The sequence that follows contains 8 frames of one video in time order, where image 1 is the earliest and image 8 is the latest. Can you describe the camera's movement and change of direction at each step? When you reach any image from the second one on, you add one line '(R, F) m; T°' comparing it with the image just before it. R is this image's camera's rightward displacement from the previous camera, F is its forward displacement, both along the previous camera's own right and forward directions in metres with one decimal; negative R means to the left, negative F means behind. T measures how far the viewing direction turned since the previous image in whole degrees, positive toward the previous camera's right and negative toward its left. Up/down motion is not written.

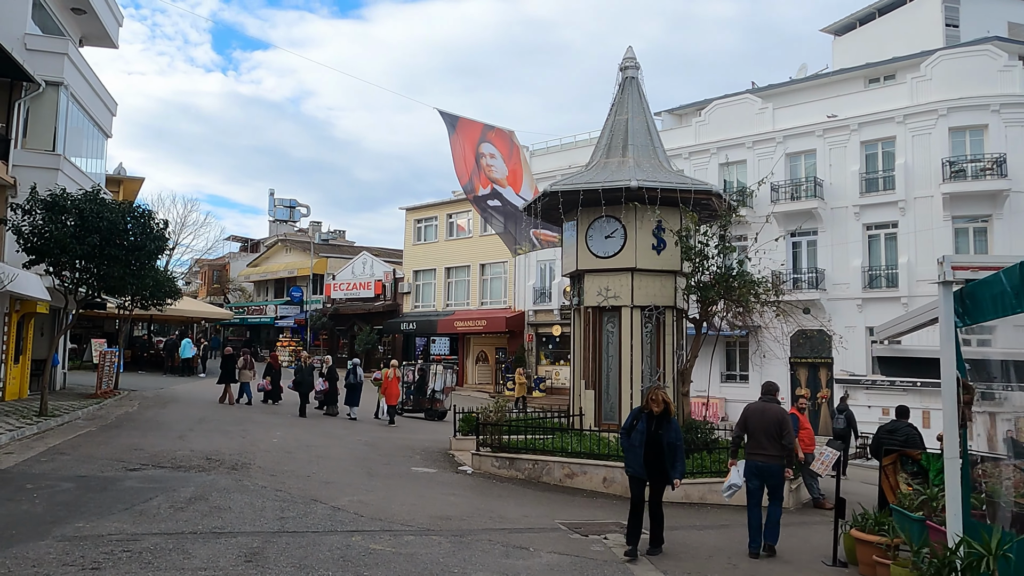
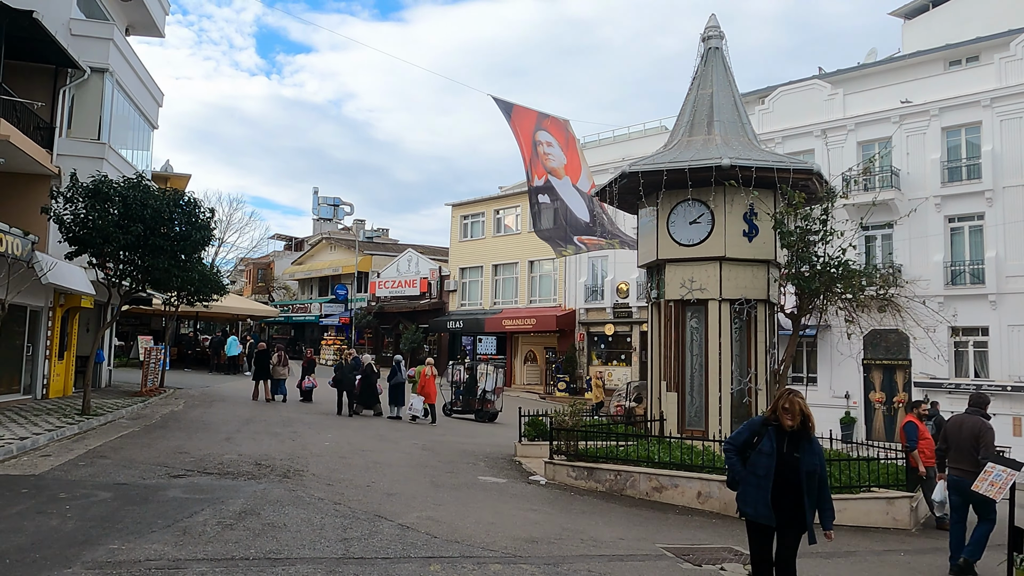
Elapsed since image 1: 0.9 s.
(-0.6, +1.2) m; -3°
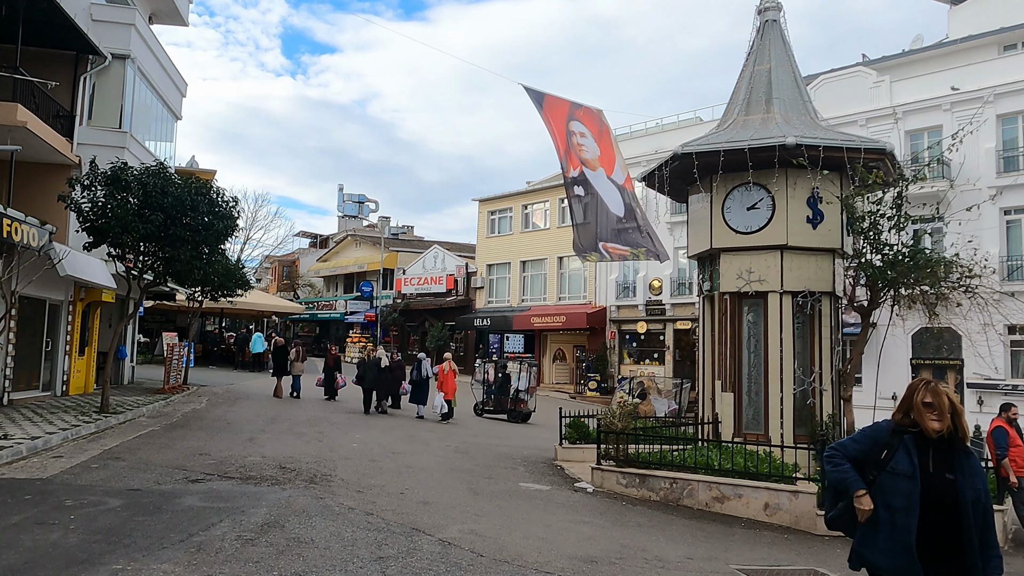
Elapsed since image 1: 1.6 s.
(-0.3, +0.9) m; -2°
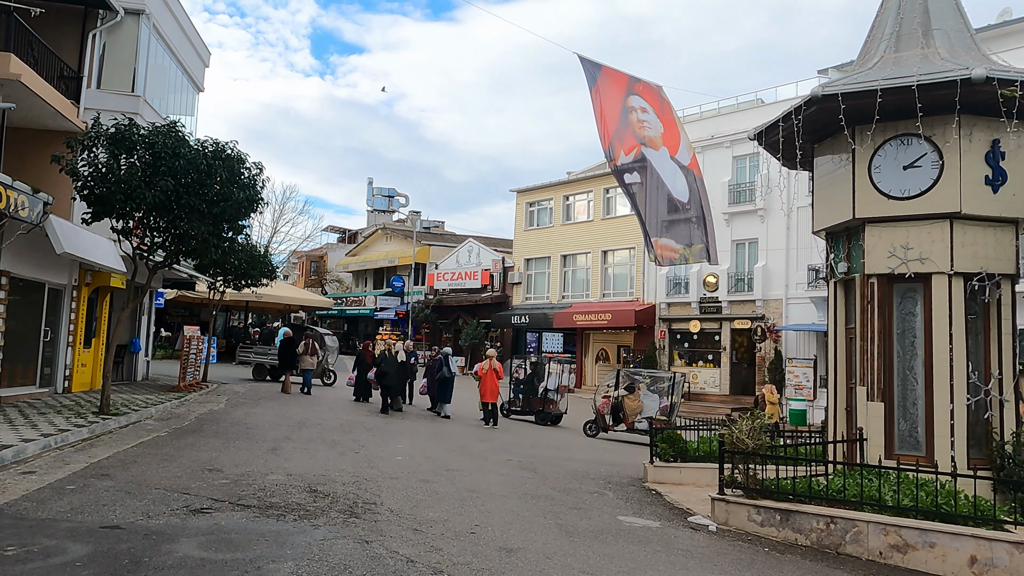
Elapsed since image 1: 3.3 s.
(-0.8, +2.4) m; -2°
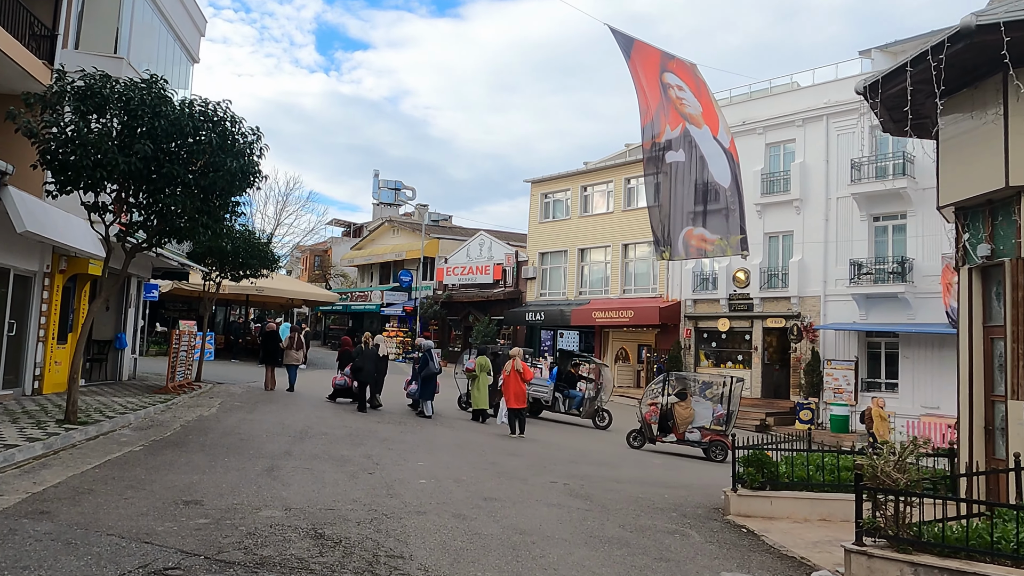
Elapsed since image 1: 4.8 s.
(-0.5, +2.0) m; 0°
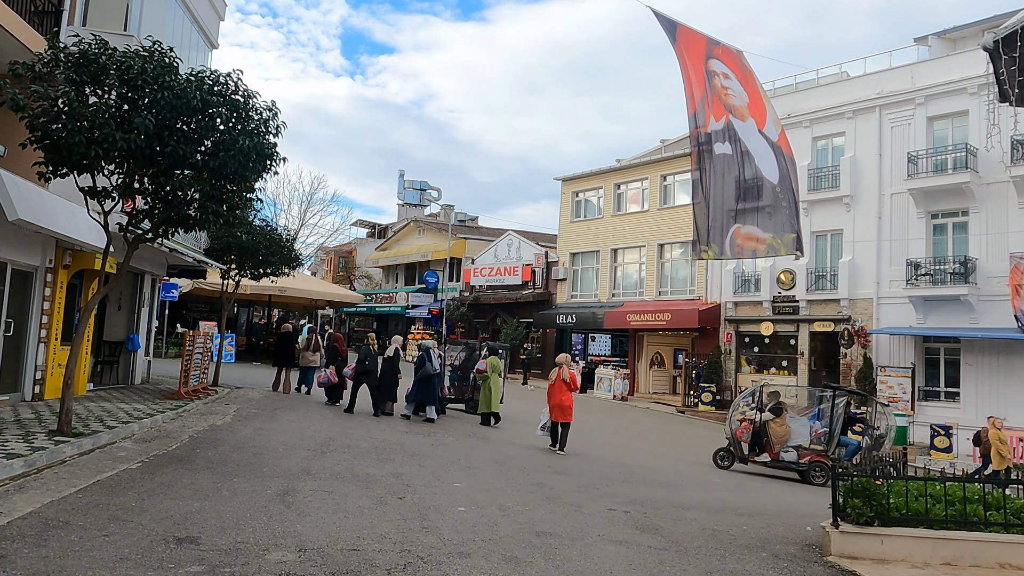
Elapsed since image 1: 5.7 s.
(-0.3, +1.3) m; -2°
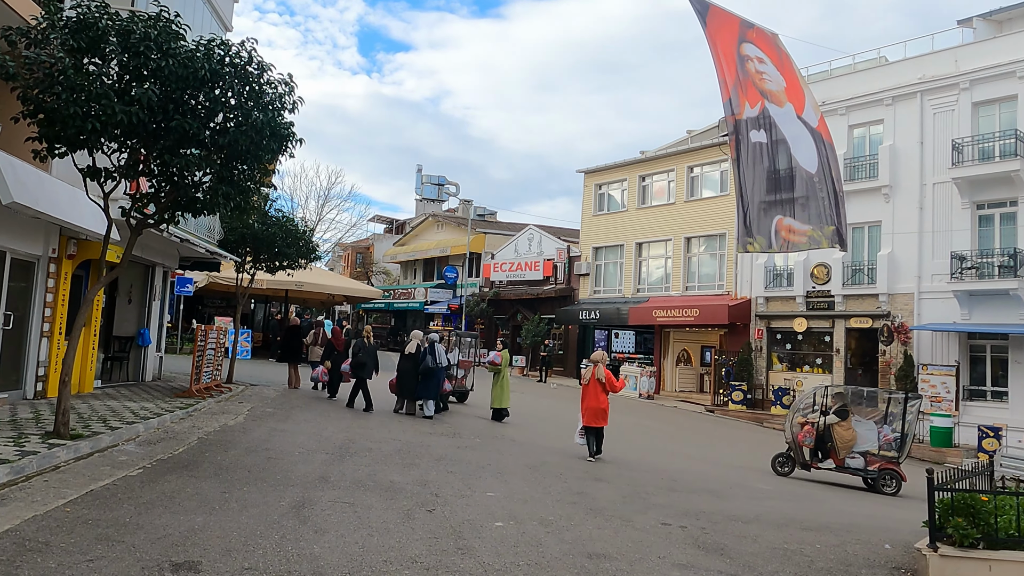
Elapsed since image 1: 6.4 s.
(-0.2, +0.9) m; -1°
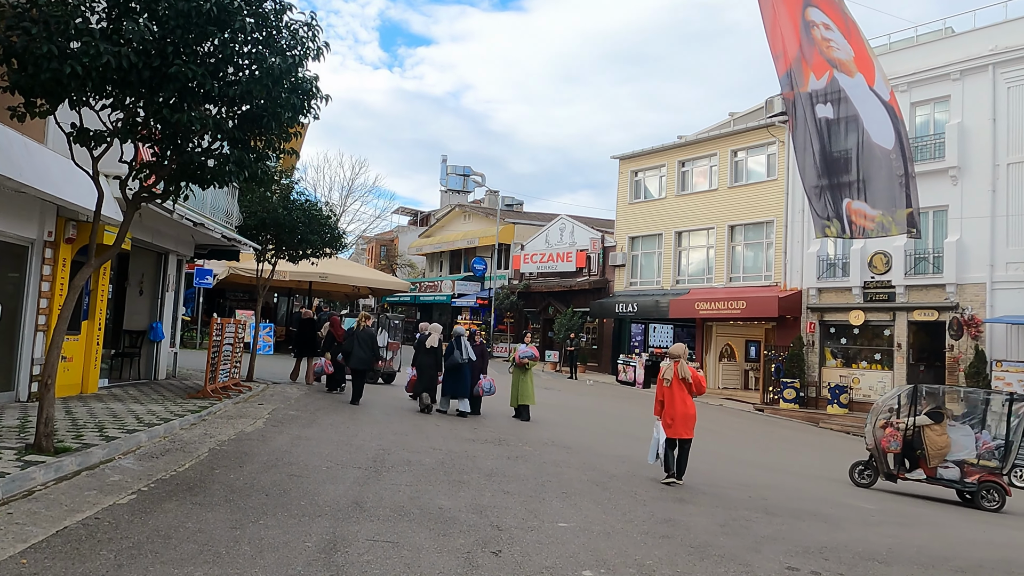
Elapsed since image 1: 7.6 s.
(-0.5, +1.6) m; -2°
